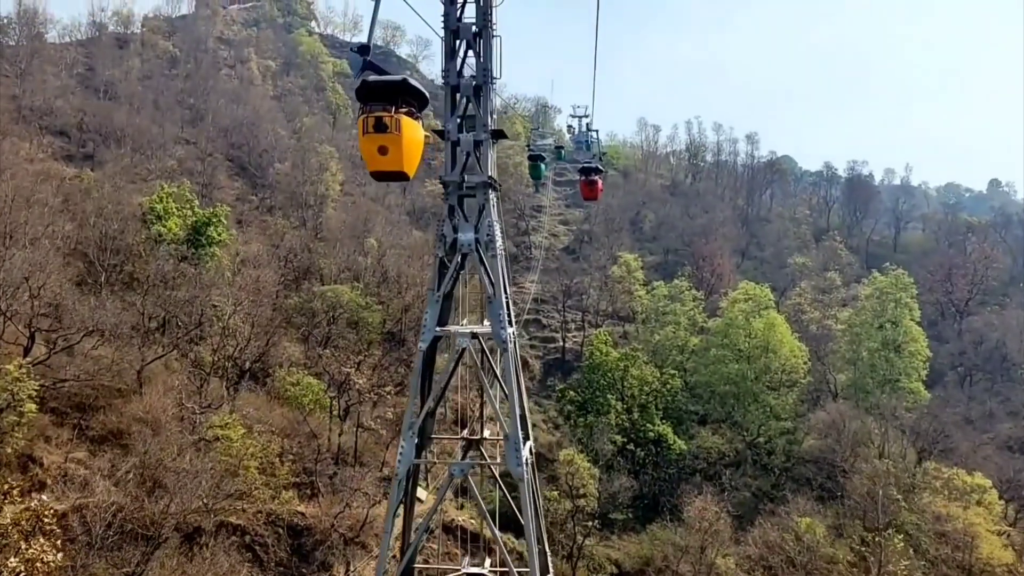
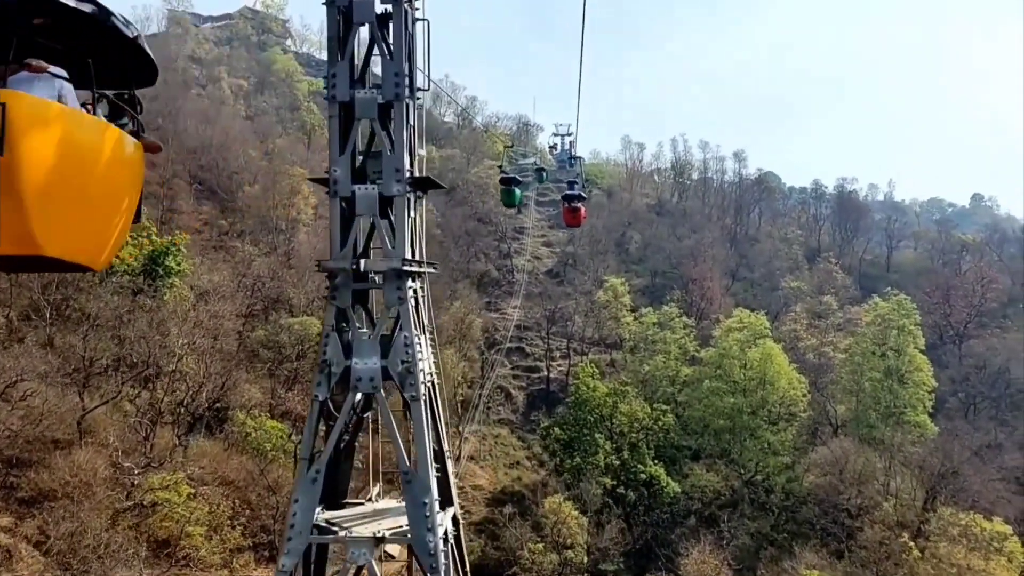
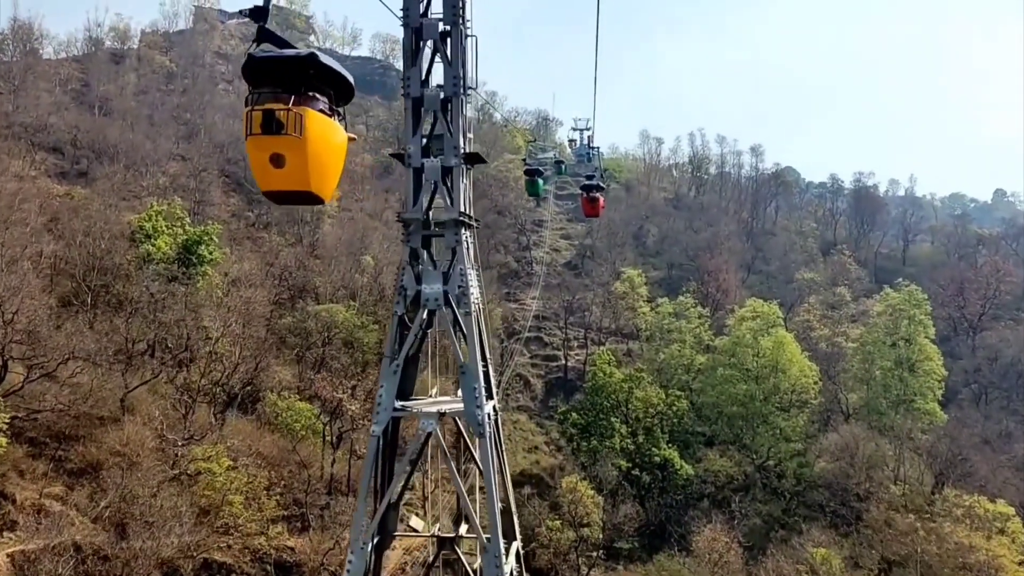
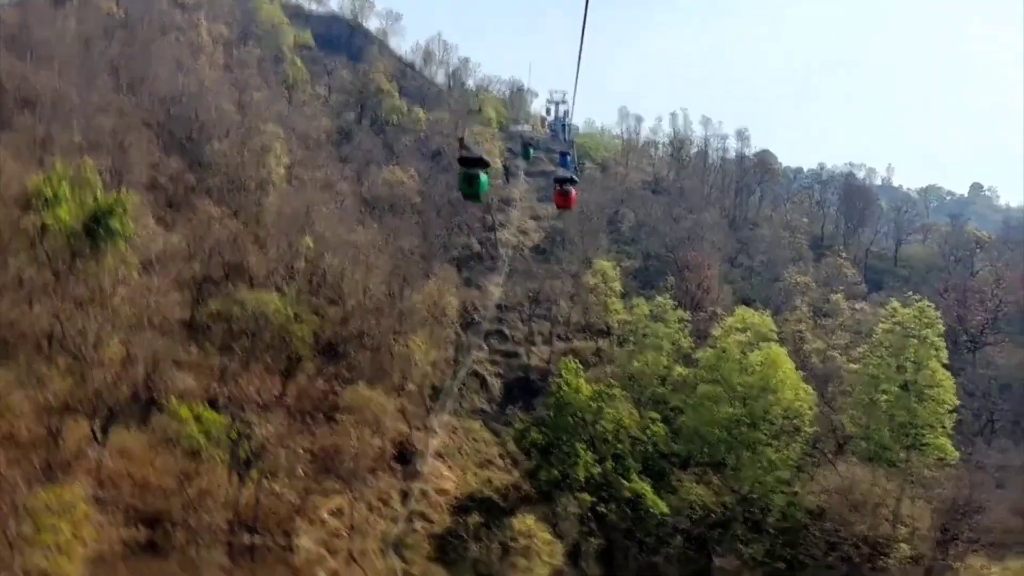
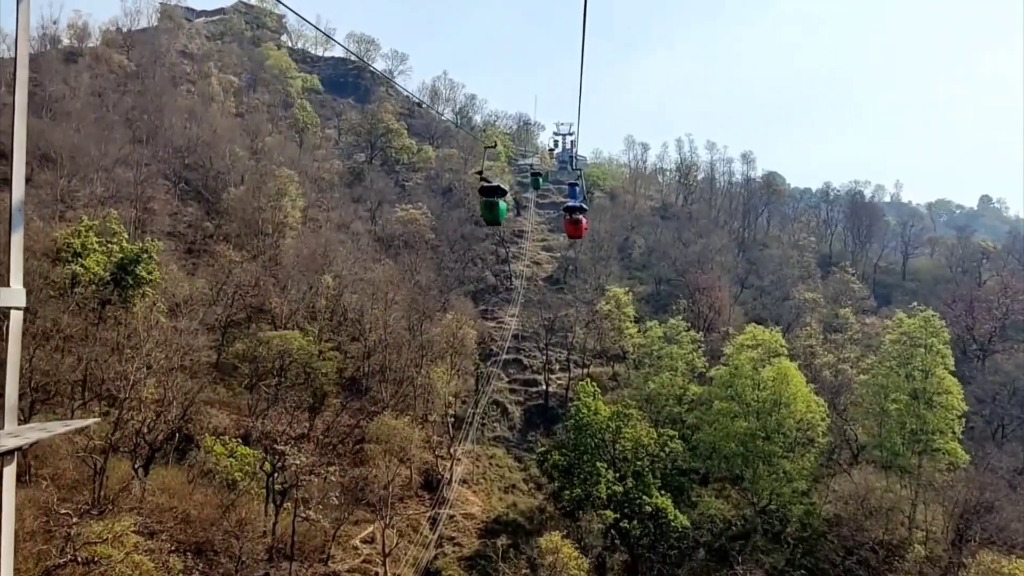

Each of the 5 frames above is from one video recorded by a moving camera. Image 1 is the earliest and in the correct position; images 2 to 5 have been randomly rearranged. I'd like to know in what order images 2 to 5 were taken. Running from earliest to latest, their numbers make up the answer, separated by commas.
3, 2, 5, 4
